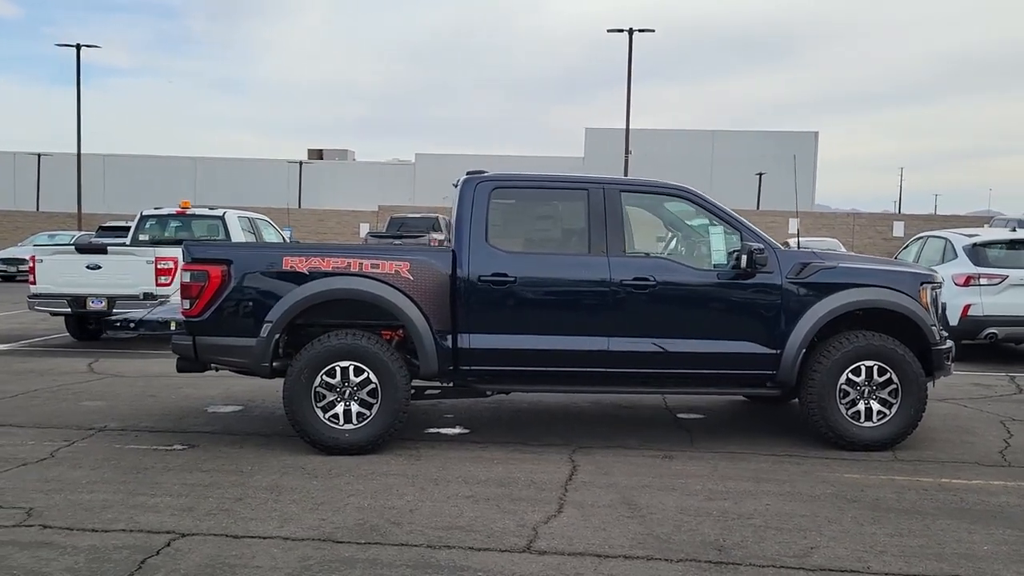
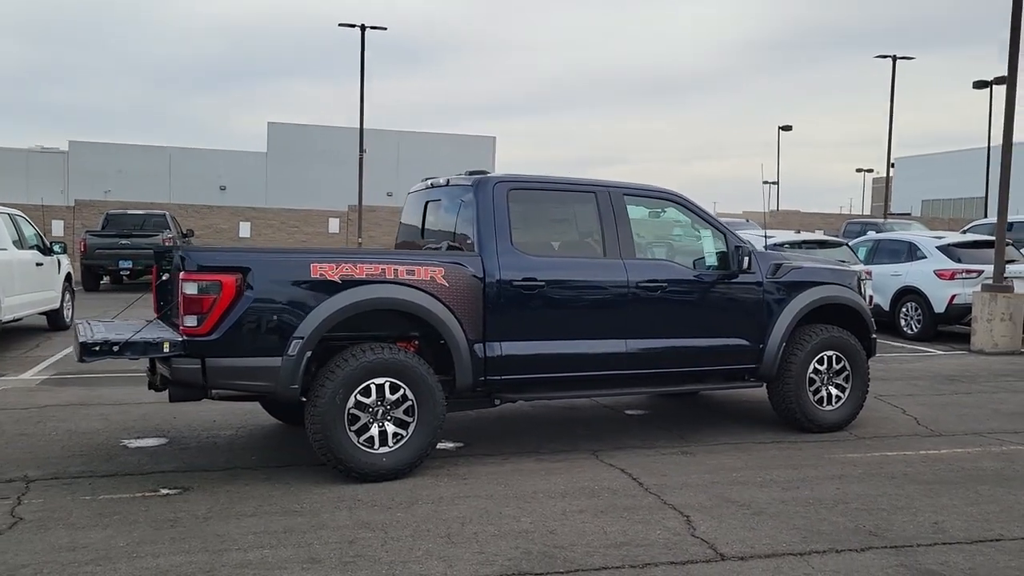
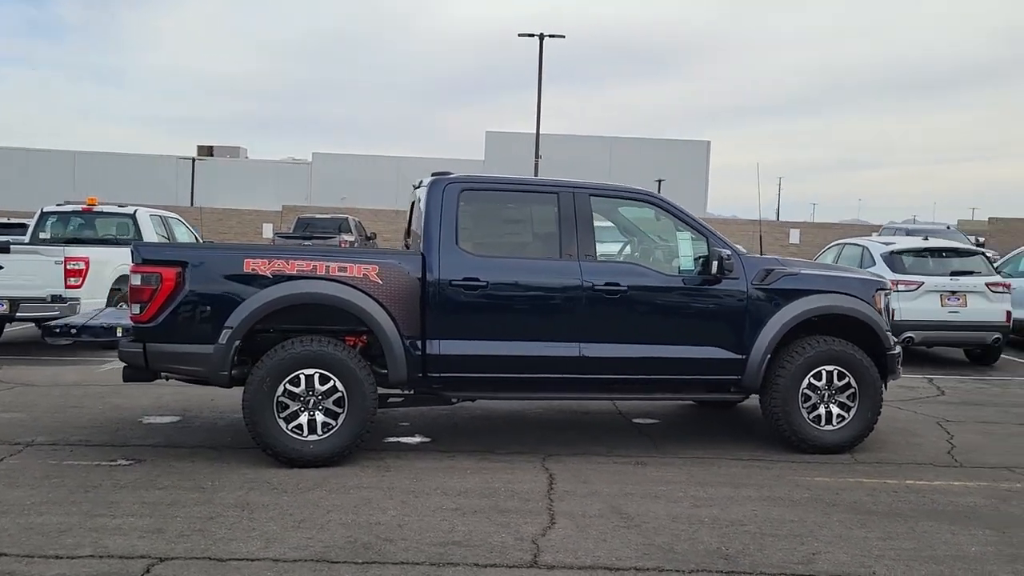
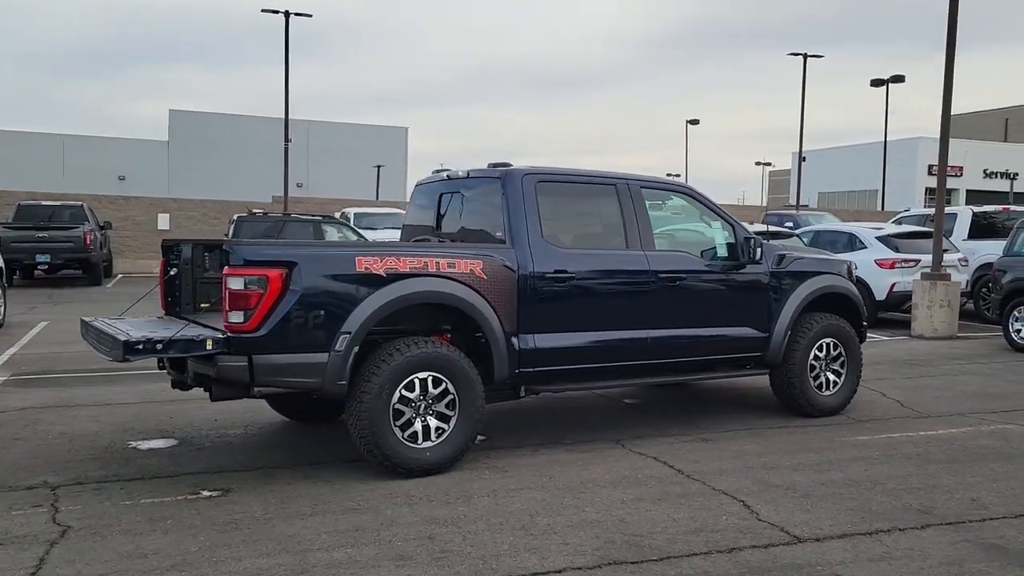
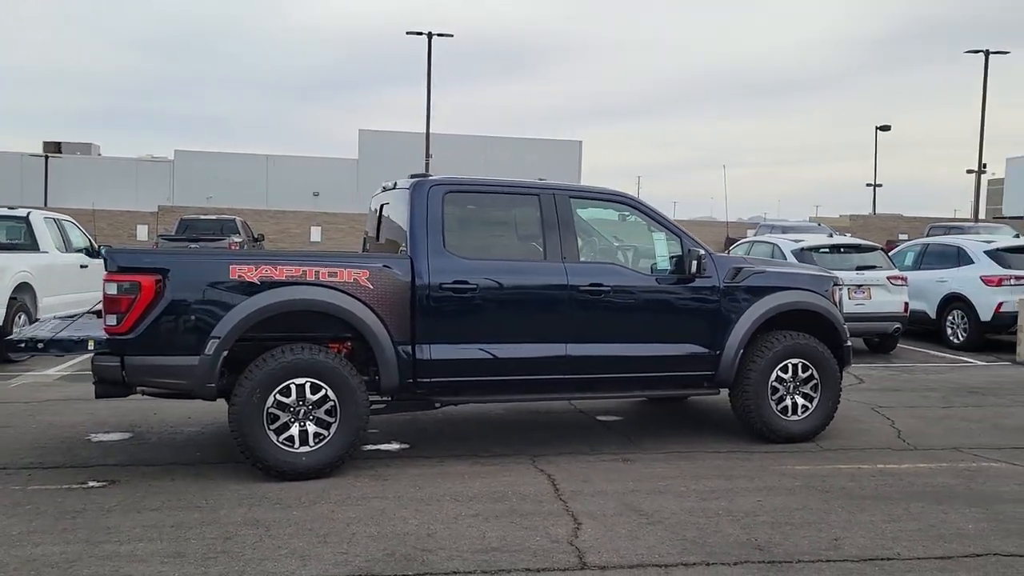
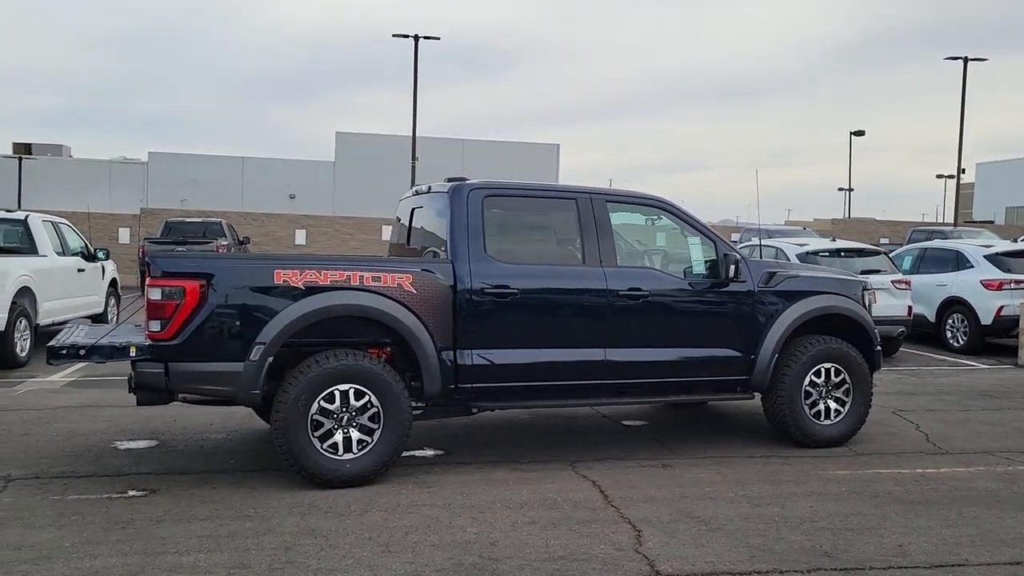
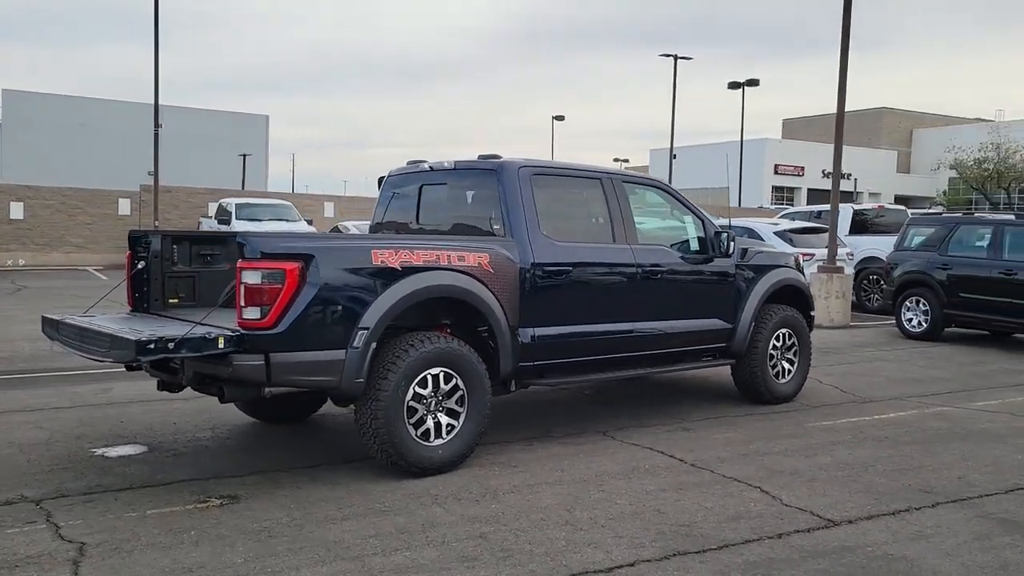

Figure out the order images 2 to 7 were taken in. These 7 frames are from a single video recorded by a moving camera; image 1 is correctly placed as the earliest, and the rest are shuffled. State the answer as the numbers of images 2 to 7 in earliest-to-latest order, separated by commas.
3, 5, 6, 2, 4, 7
